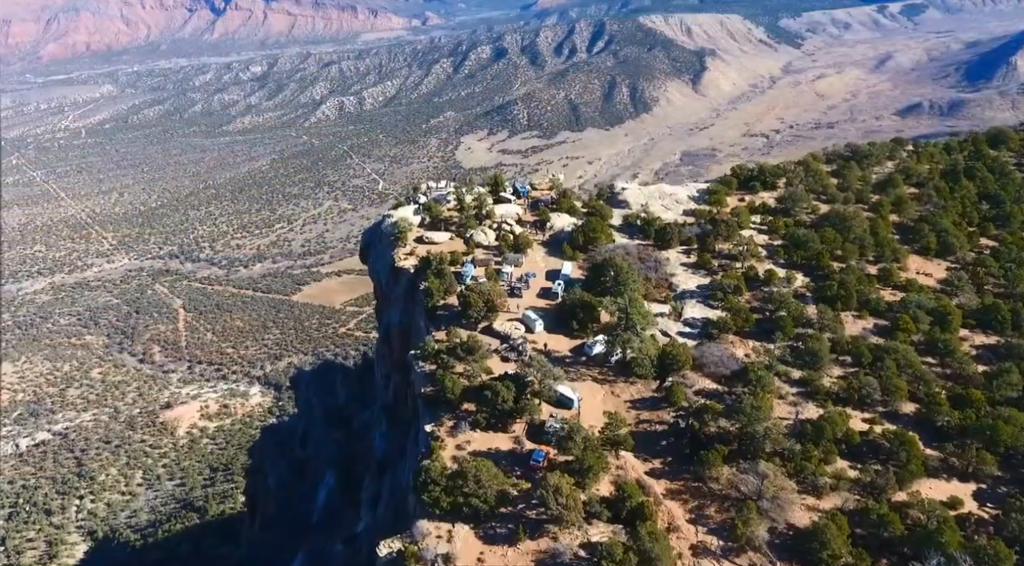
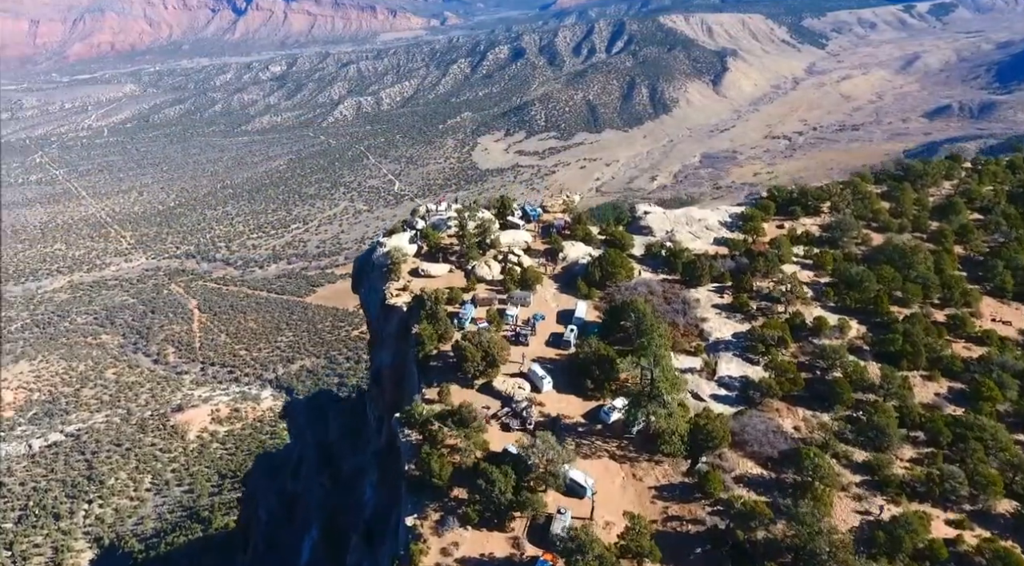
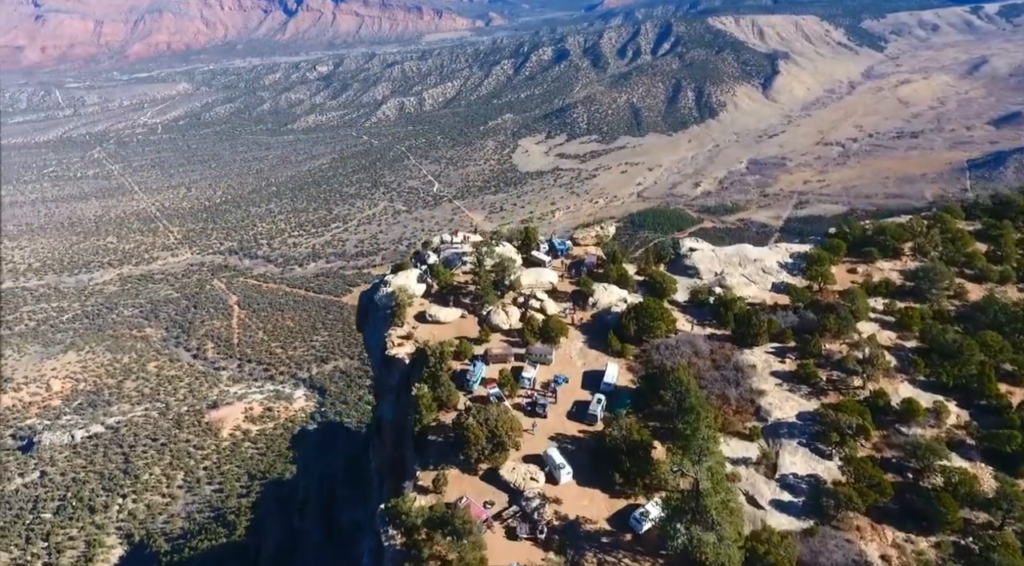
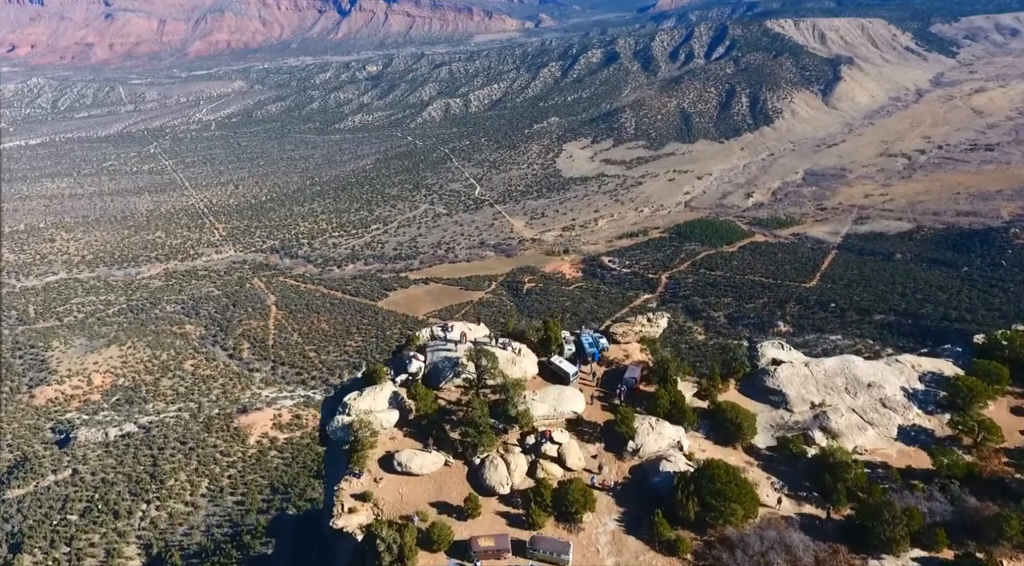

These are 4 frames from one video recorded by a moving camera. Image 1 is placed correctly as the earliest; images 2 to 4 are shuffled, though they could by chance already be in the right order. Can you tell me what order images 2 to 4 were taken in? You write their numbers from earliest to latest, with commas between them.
2, 3, 4
